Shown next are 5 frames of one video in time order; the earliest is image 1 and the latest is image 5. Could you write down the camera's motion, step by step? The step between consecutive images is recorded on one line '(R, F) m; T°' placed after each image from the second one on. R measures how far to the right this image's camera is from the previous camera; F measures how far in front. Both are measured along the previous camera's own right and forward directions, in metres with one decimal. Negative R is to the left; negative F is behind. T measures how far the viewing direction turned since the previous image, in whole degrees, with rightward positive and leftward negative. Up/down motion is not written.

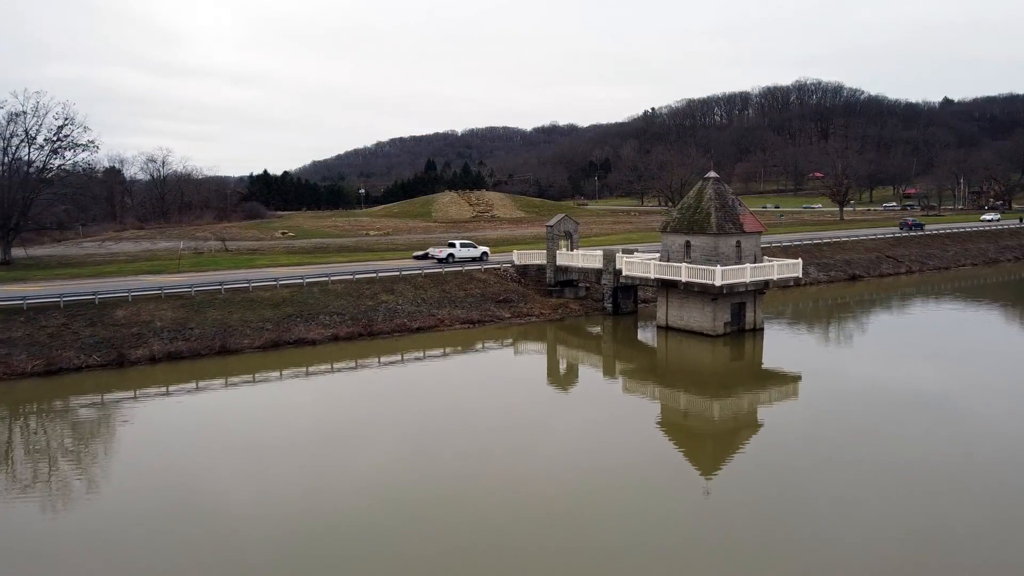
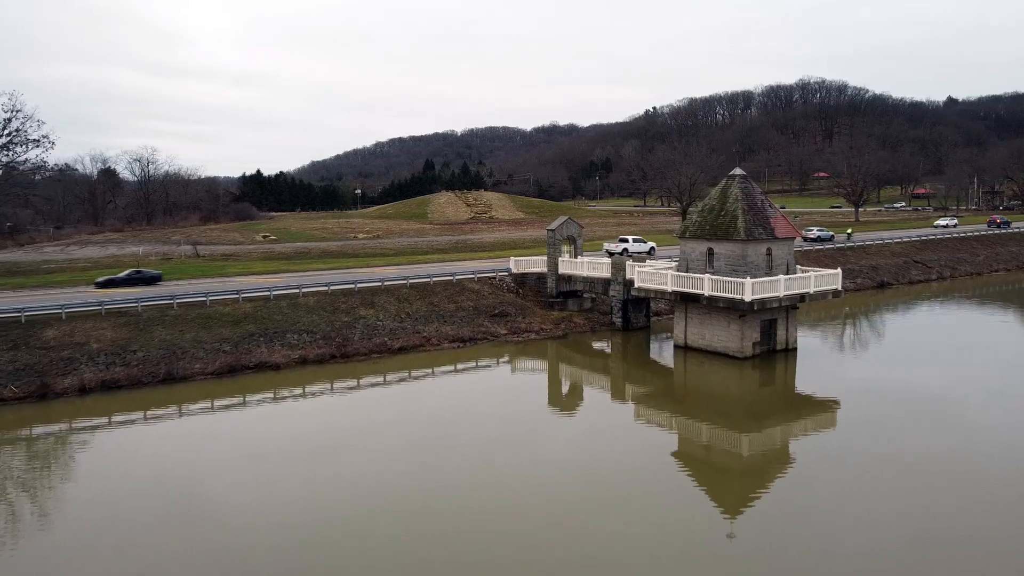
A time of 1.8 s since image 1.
(+0.2, +4.1) m; 0°
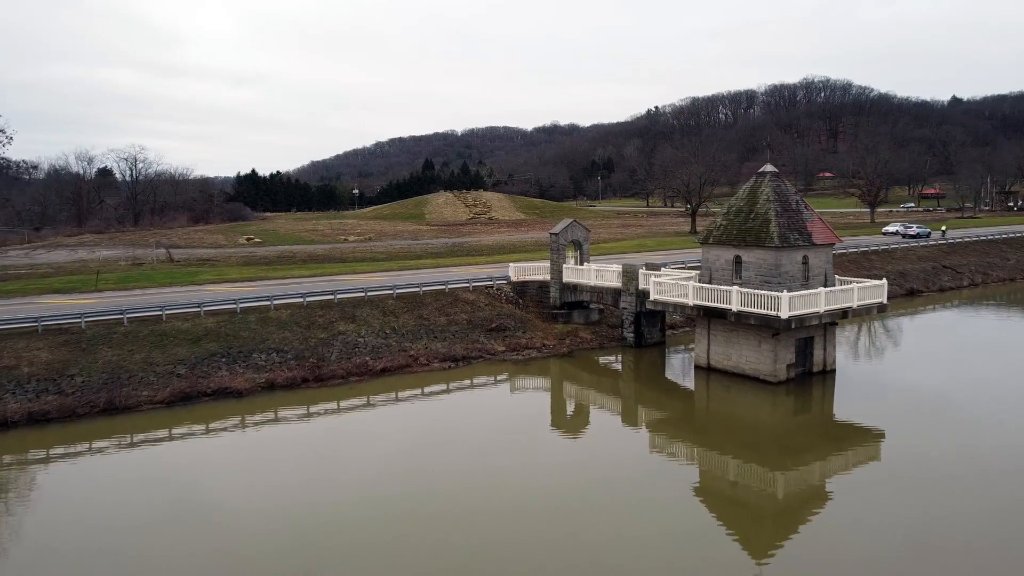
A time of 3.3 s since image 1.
(+0.1, +3.5) m; 0°
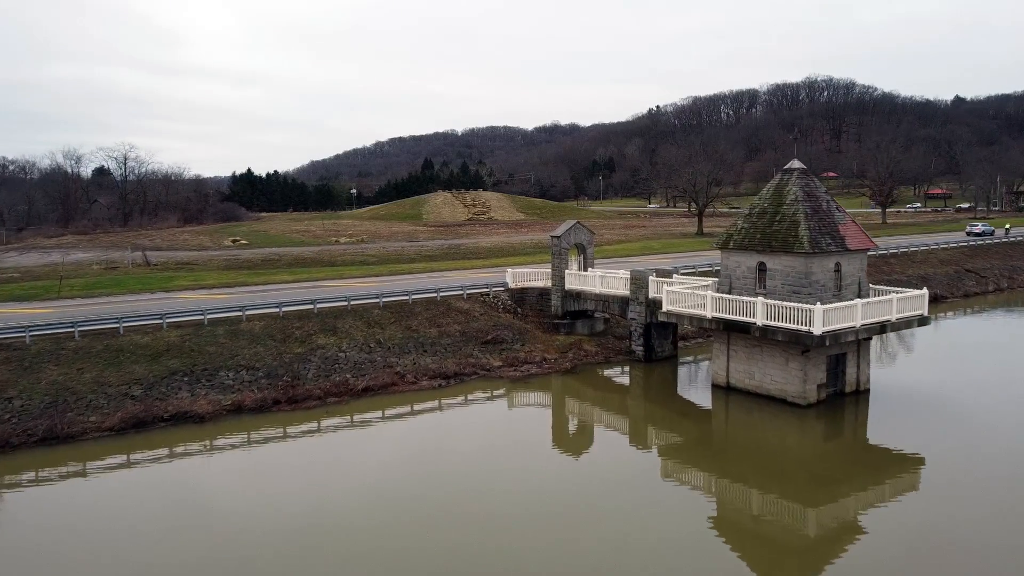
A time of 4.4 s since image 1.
(+0.1, +2.5) m; 0°
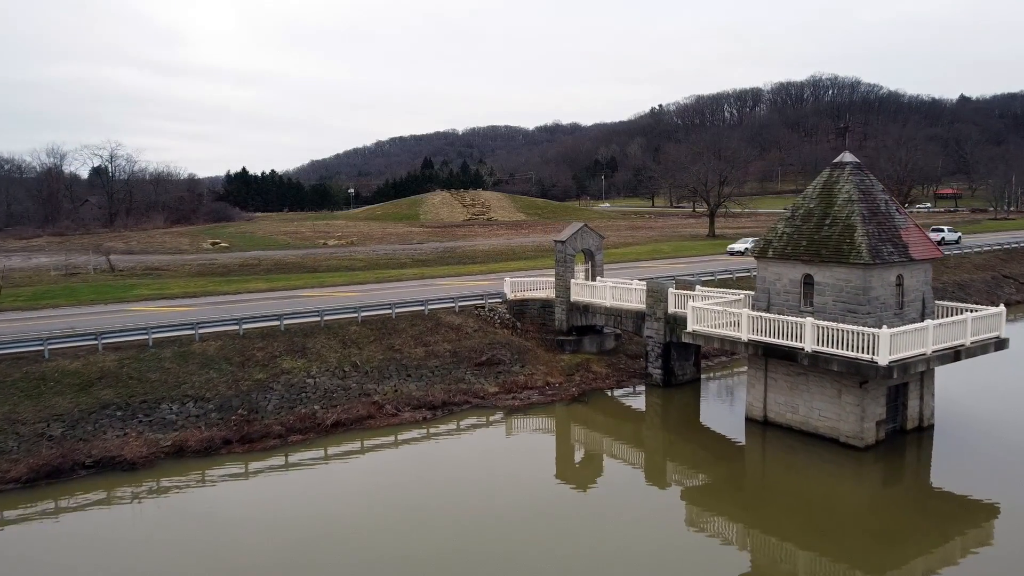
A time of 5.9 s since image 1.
(+0.1, +3.5) m; 0°
